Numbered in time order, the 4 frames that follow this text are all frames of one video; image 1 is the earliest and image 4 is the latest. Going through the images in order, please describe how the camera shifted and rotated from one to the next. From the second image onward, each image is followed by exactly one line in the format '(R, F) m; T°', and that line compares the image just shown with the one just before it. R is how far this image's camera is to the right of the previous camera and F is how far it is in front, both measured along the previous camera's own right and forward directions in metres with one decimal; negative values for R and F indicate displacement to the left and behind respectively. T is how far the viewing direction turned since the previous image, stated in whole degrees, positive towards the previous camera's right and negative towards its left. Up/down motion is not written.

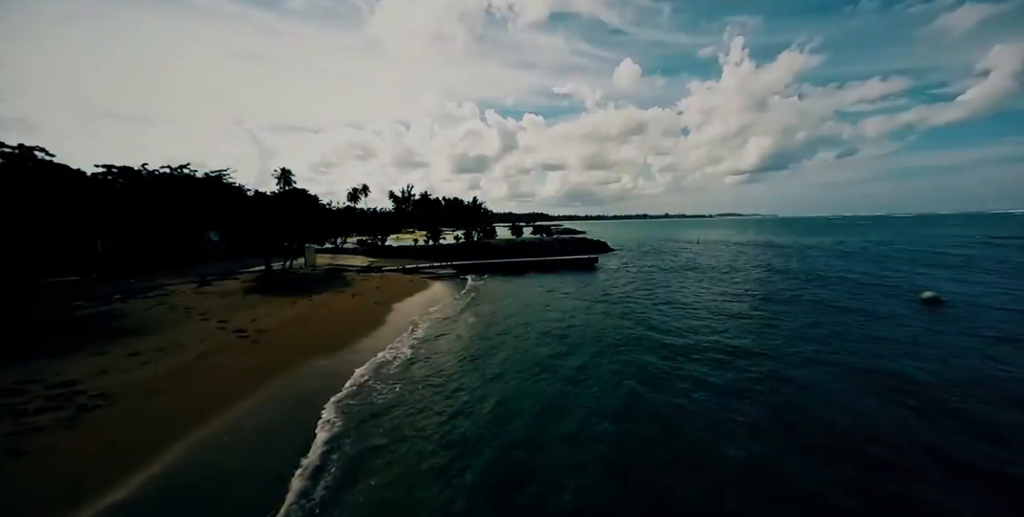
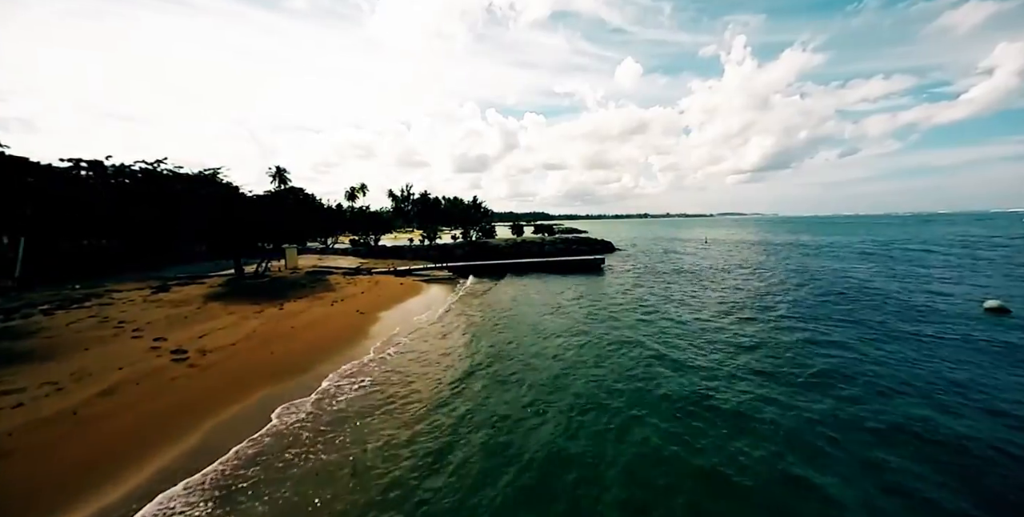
(+0.1, +3.1) m; 0°
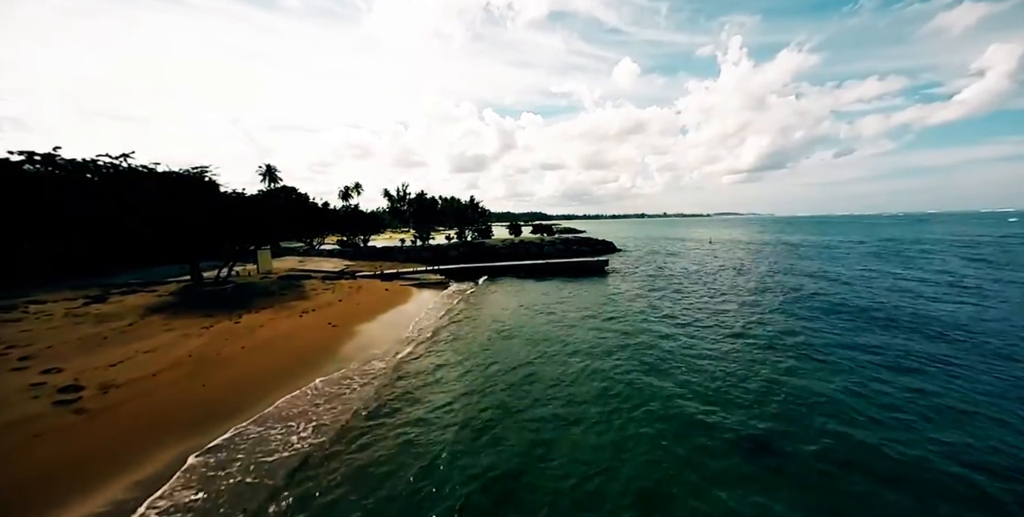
(0.0, +3.2) m; 0°
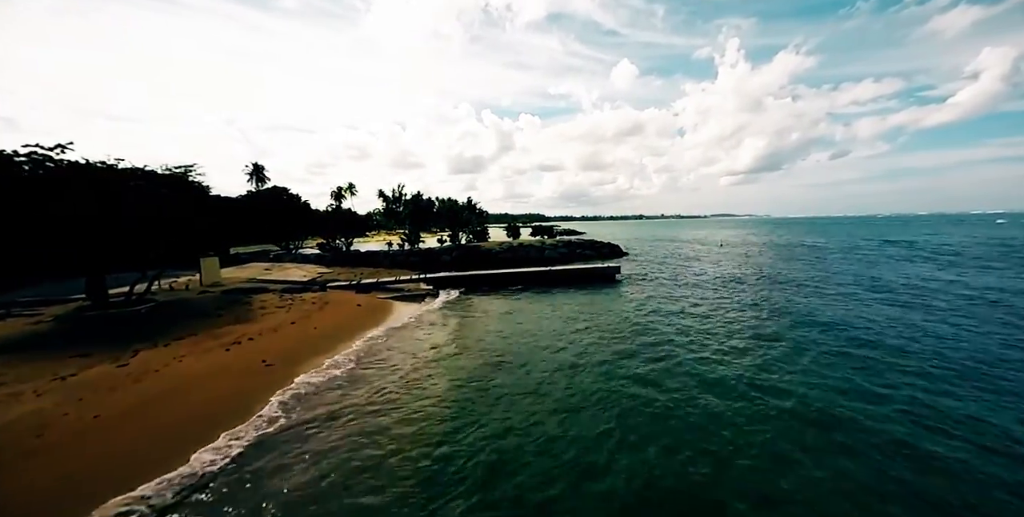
(0.0, +5.3) m; 0°
